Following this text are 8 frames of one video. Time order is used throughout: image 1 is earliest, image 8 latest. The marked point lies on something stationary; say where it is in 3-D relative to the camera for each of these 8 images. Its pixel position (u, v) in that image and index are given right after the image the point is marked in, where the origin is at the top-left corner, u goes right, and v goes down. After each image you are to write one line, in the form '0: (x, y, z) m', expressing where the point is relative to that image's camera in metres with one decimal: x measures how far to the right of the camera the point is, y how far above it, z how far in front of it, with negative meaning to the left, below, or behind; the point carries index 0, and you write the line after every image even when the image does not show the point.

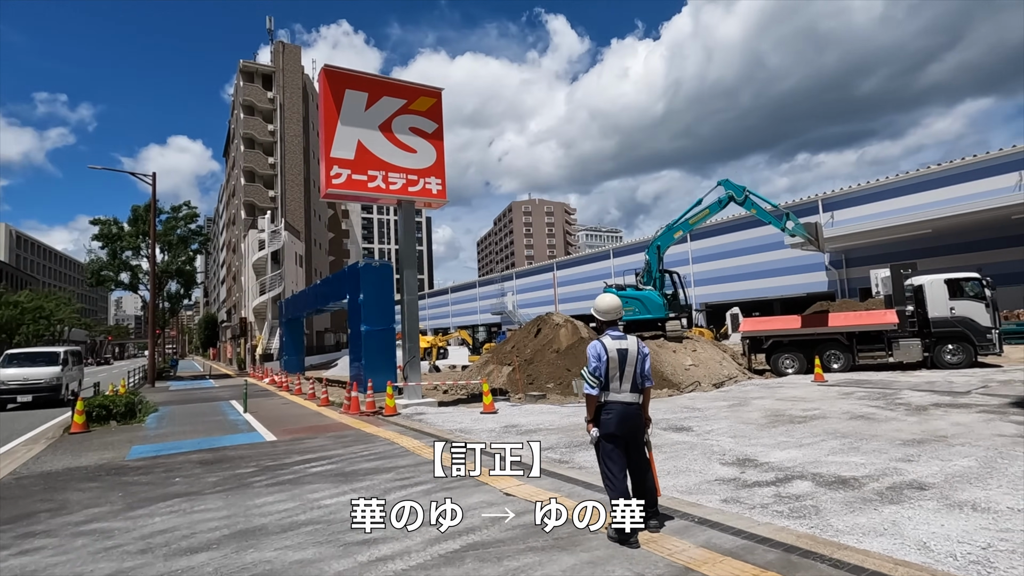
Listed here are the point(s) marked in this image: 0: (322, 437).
0: (-3.4, -2.7, +9.5) m
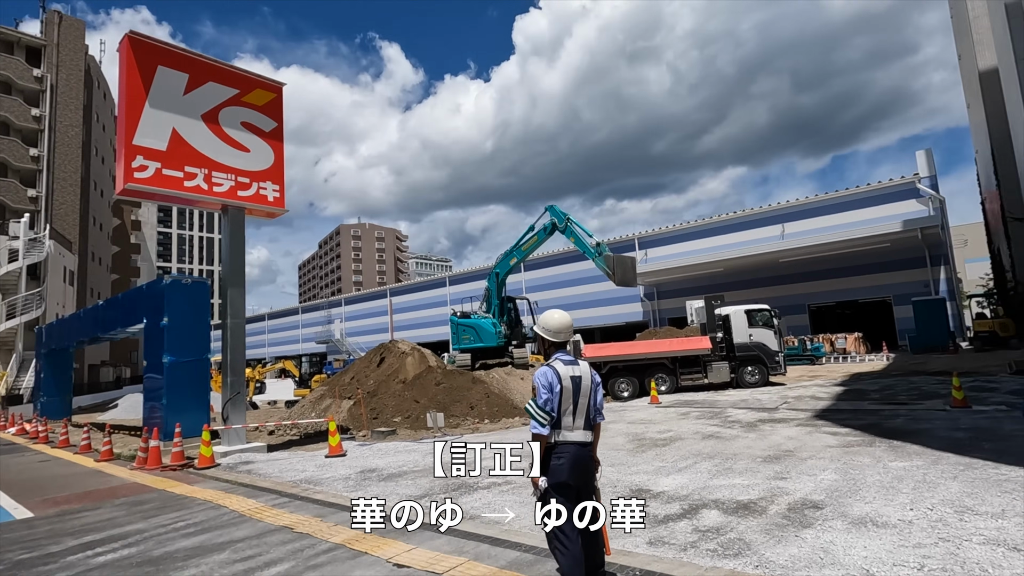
0: (-5.3, -2.9, +7.1) m
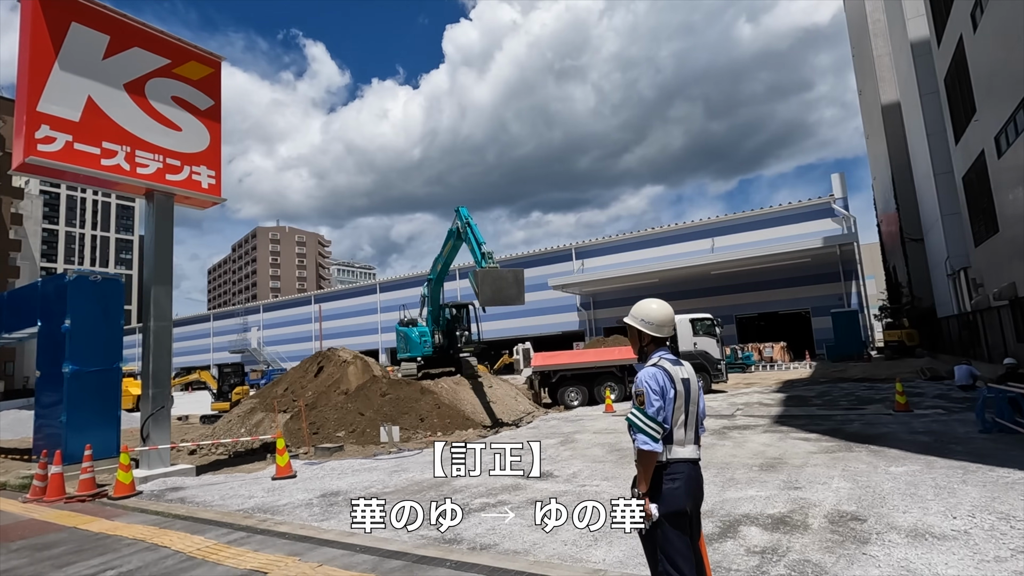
0: (-5.3, -2.8, +5.6) m
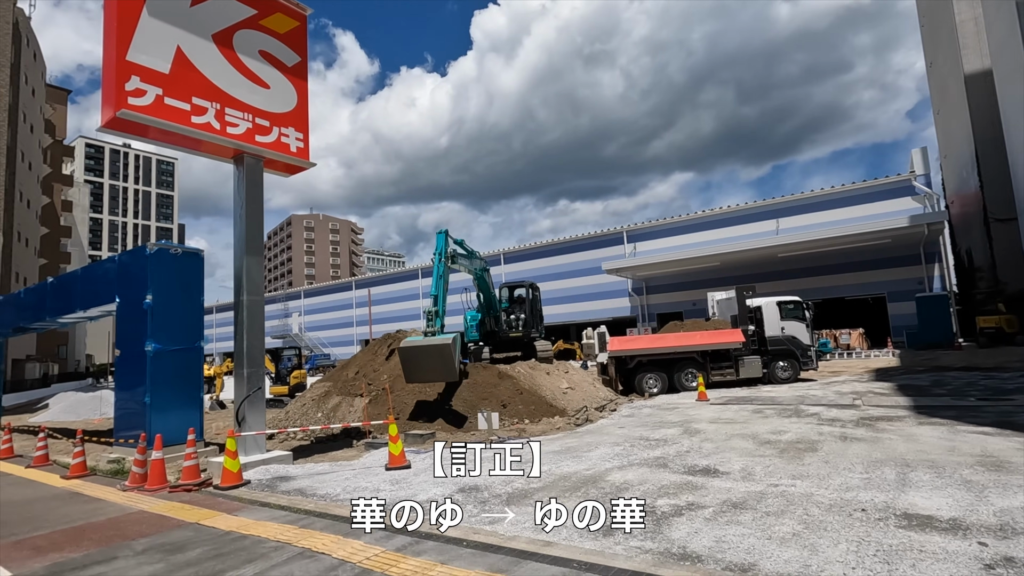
0: (-3.4, -2.4, +4.7) m
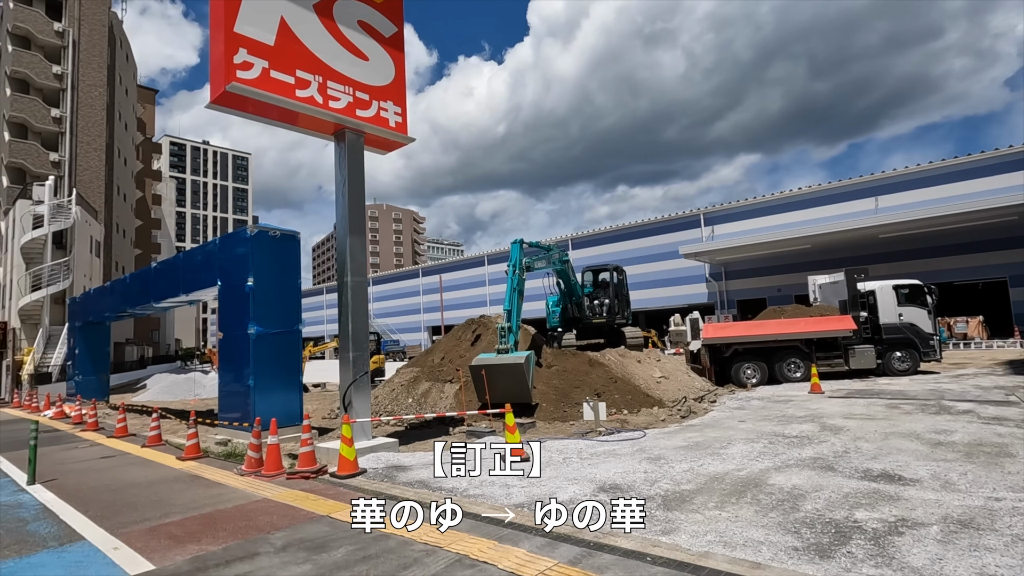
0: (-1.9, -2.2, +4.3) m
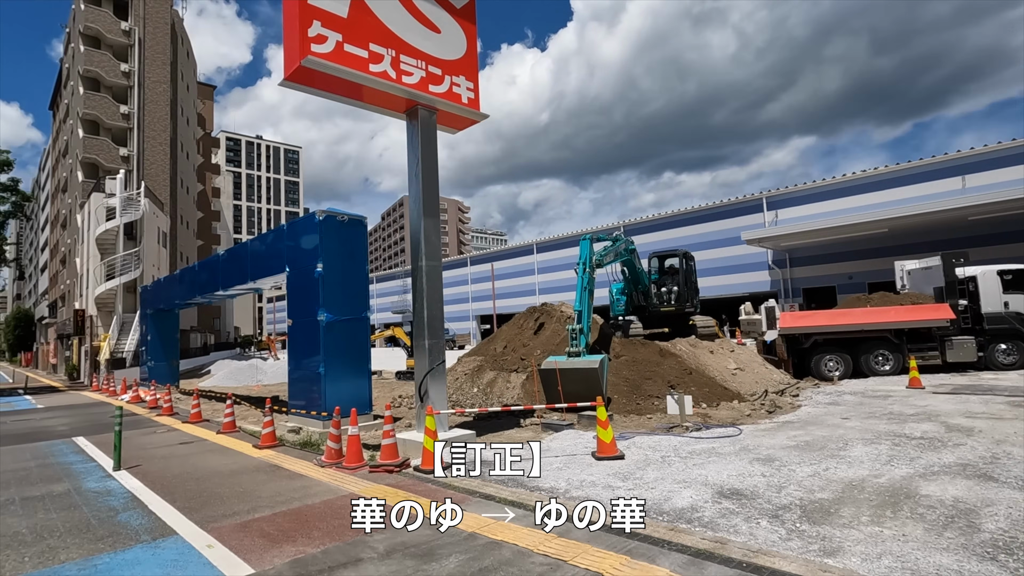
0: (-1.0, -2.0, +3.9) m
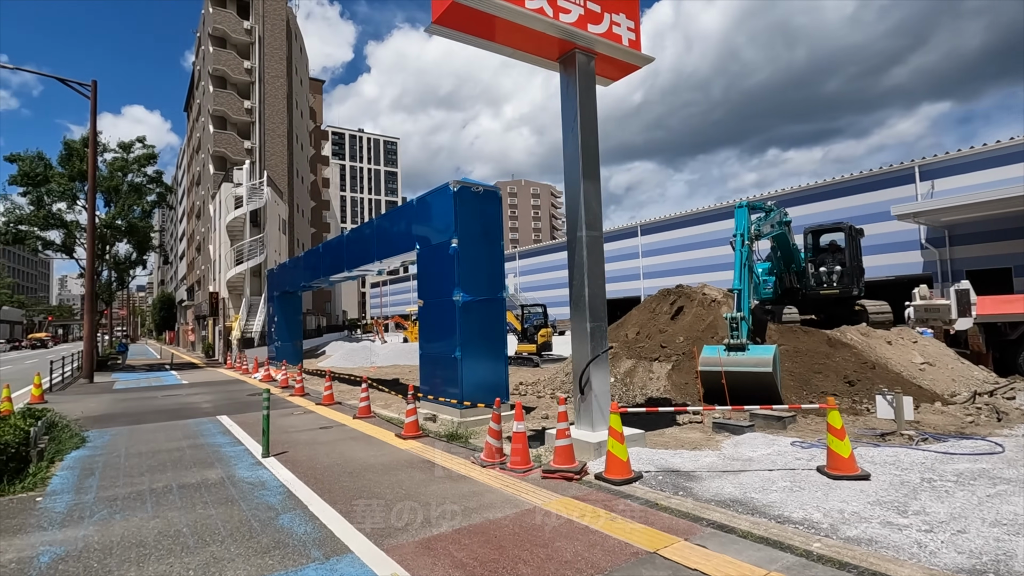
0: (+0.6, -1.8, +2.8) m
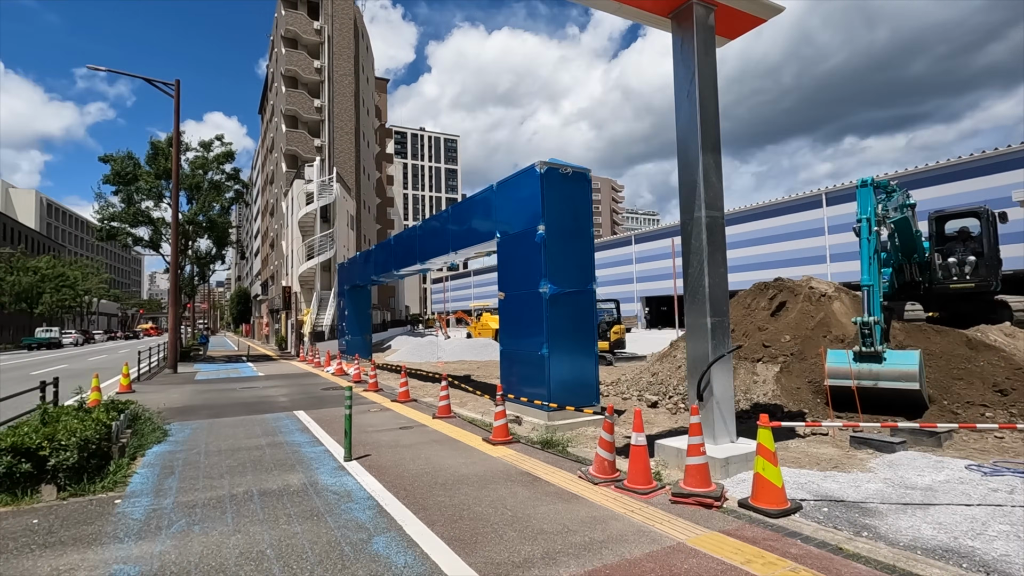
0: (+1.4, -1.7, +1.8) m
